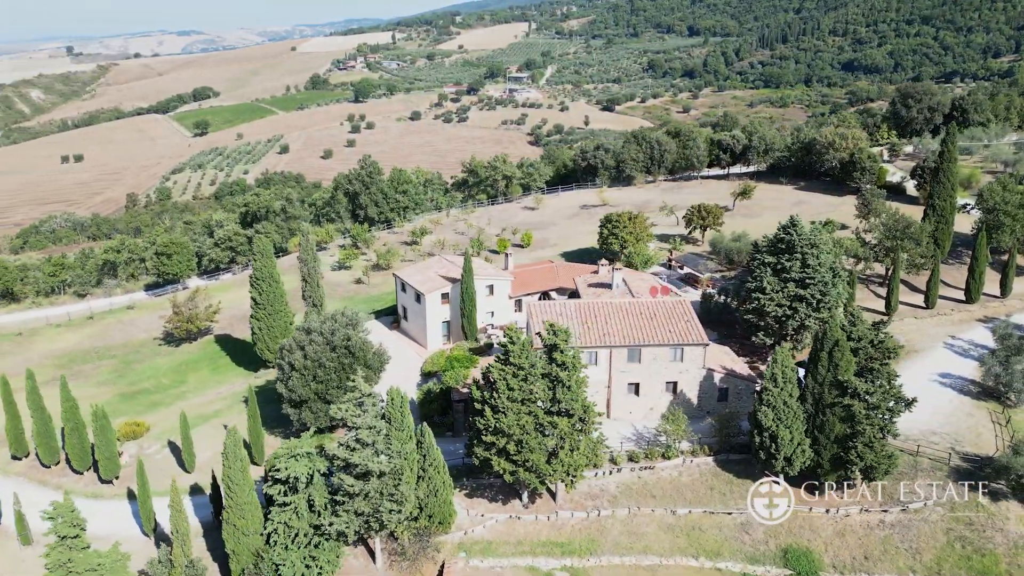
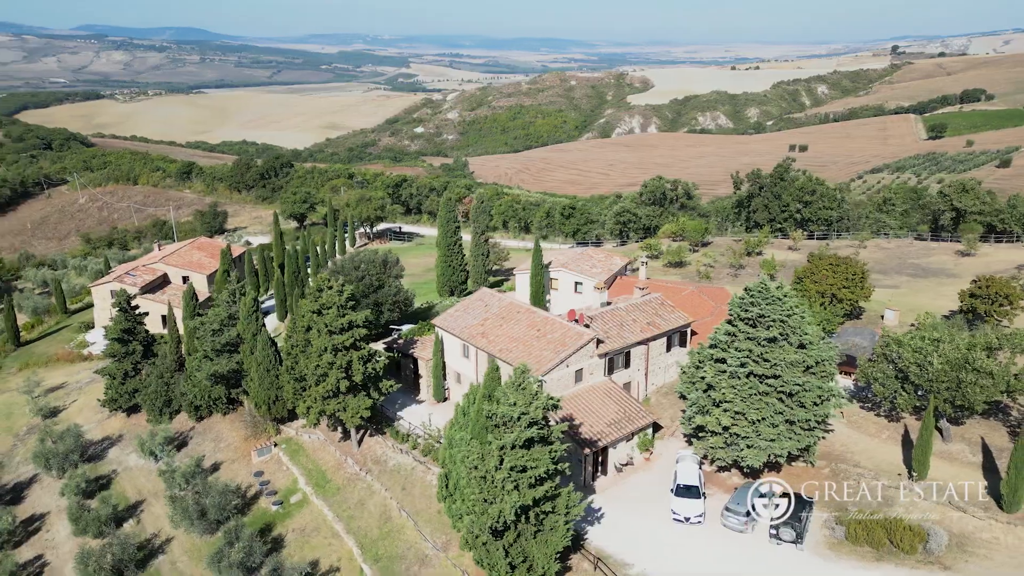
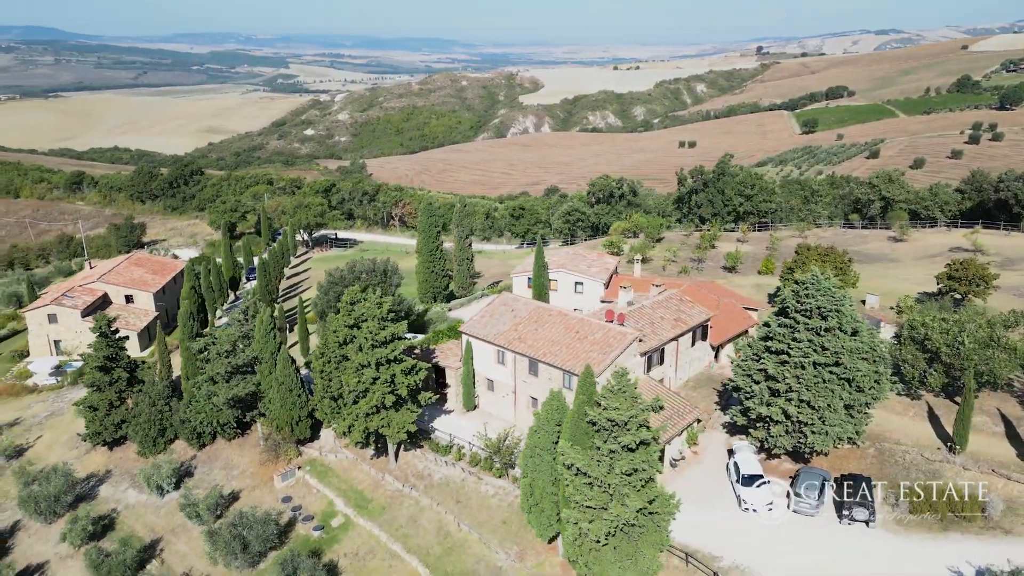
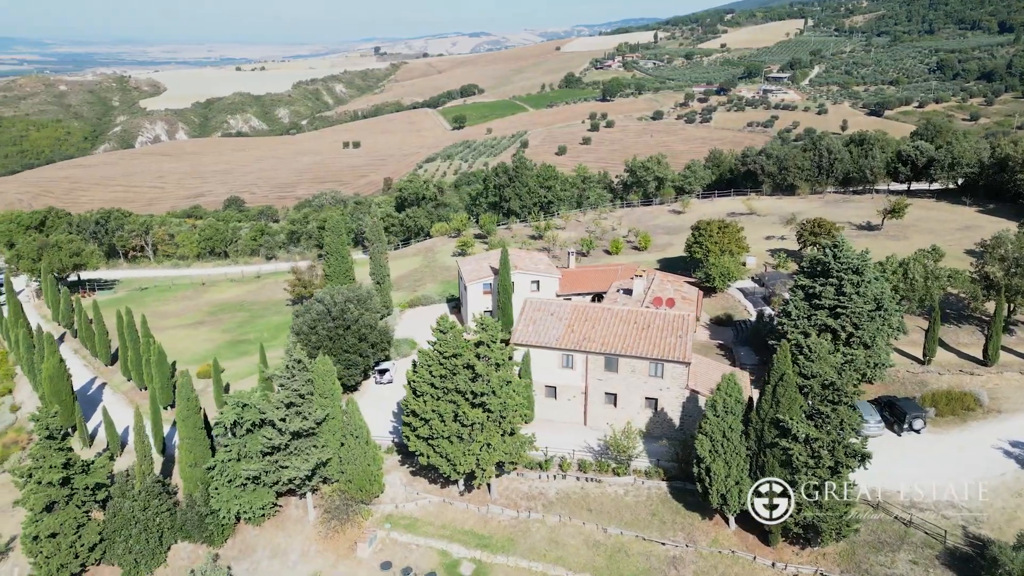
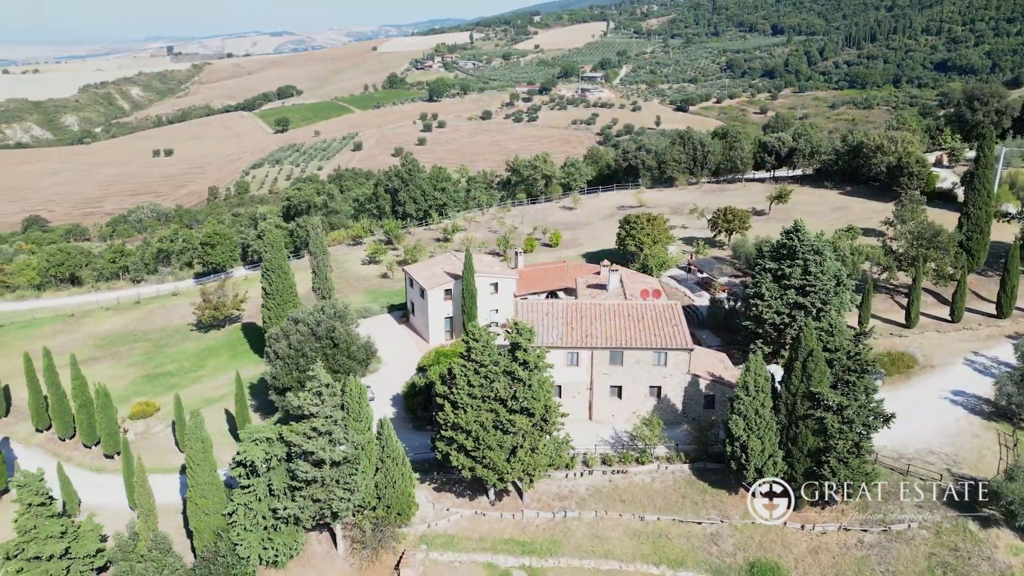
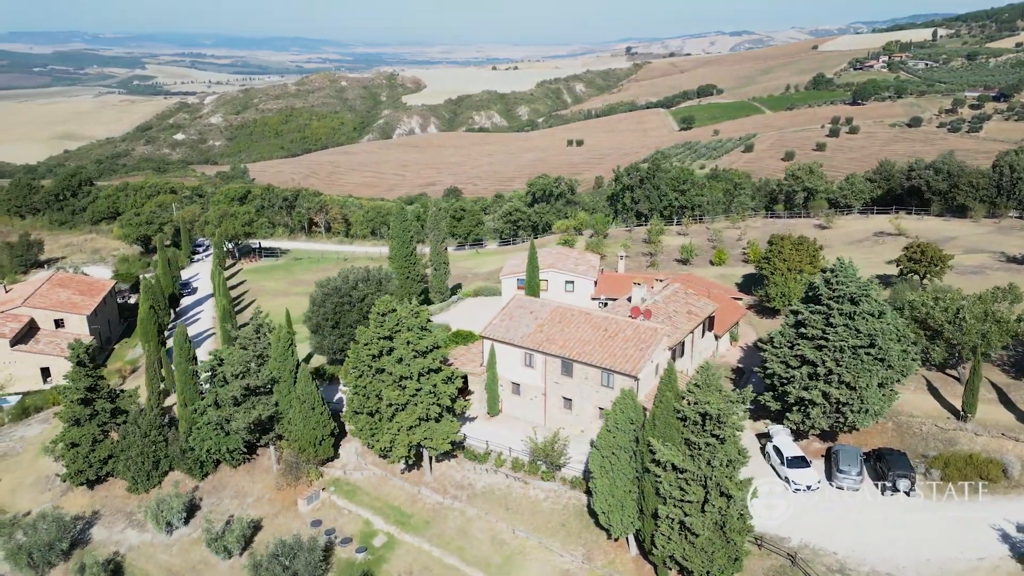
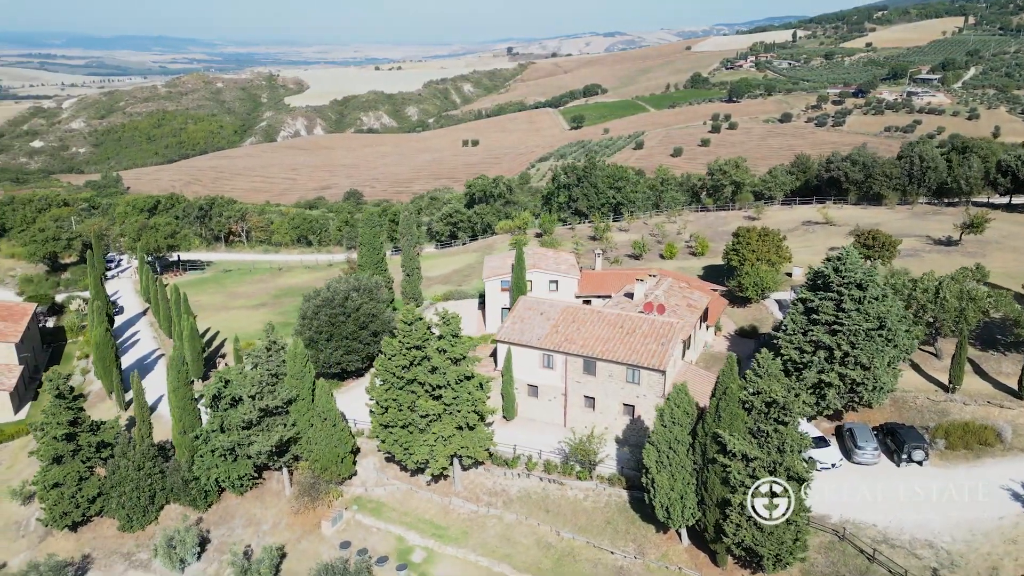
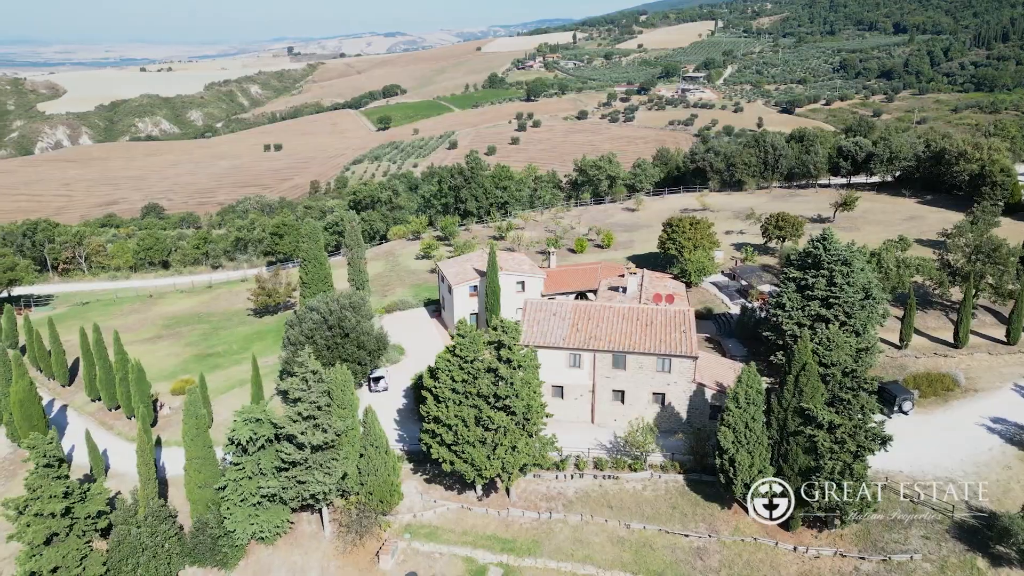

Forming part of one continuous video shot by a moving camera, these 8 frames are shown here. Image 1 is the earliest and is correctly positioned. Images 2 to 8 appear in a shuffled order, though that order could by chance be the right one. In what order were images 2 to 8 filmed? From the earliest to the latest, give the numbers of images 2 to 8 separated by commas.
5, 8, 4, 7, 6, 3, 2
